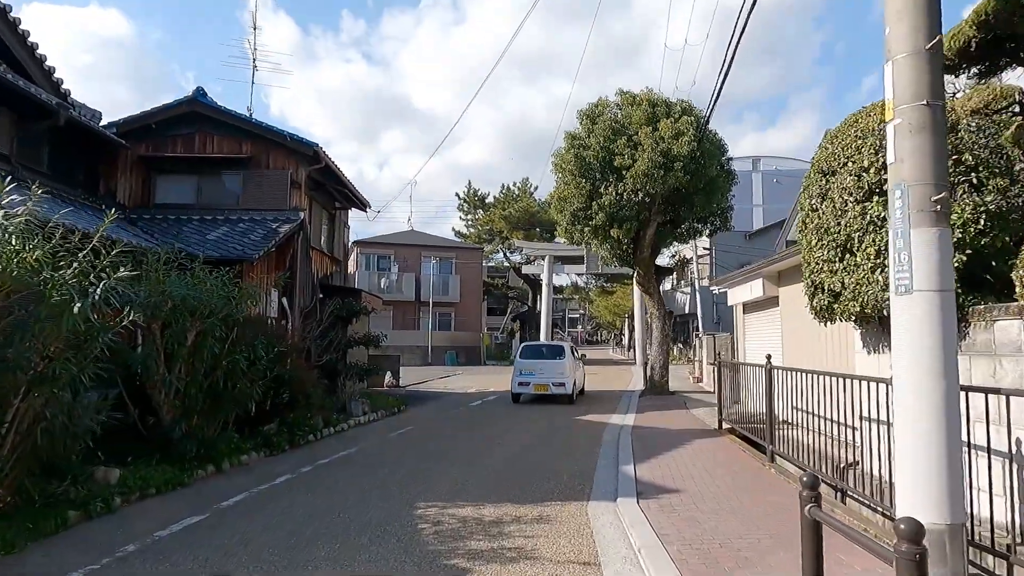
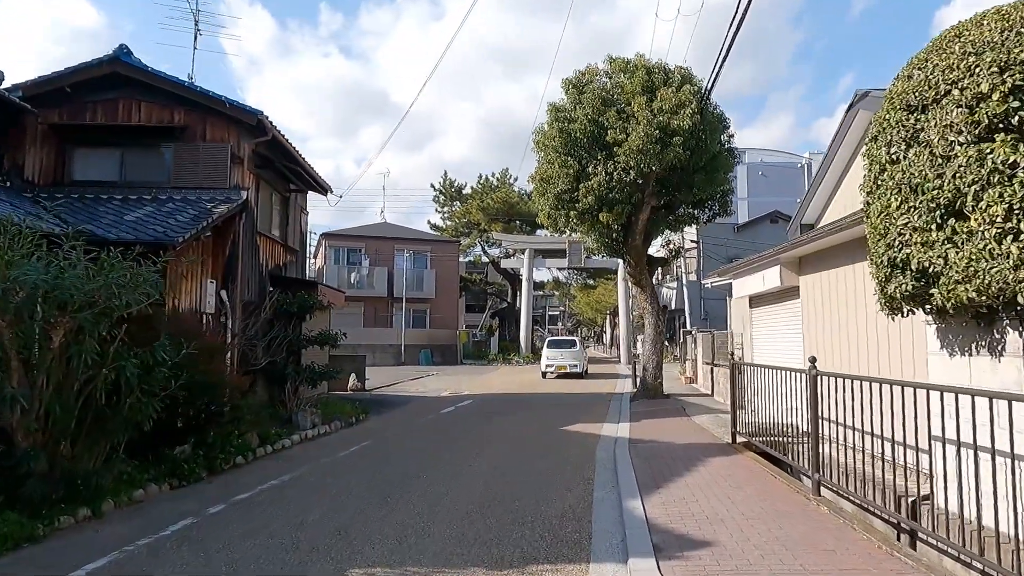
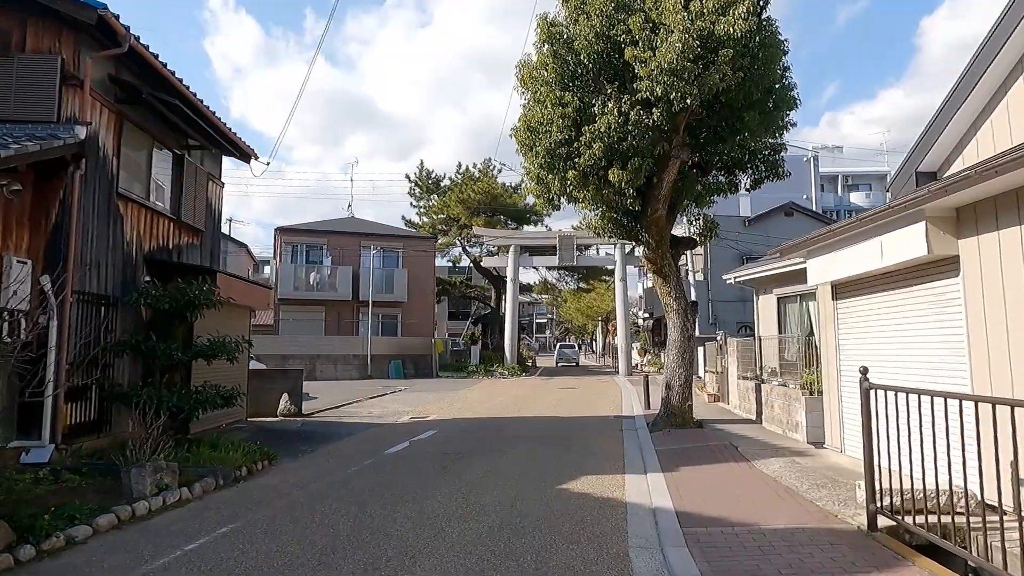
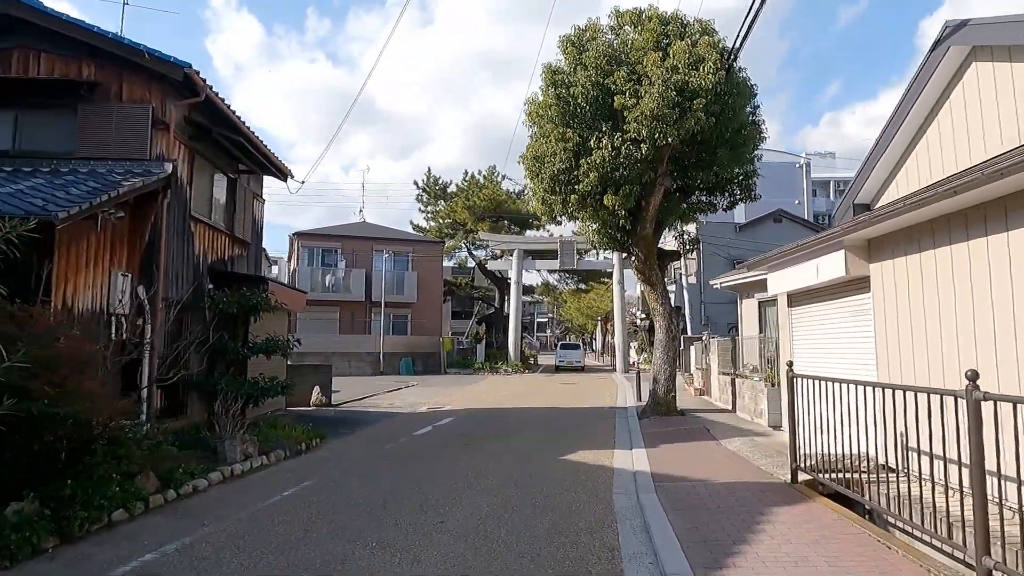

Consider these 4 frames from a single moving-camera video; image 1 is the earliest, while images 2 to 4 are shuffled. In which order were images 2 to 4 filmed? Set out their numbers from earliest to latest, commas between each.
2, 4, 3
